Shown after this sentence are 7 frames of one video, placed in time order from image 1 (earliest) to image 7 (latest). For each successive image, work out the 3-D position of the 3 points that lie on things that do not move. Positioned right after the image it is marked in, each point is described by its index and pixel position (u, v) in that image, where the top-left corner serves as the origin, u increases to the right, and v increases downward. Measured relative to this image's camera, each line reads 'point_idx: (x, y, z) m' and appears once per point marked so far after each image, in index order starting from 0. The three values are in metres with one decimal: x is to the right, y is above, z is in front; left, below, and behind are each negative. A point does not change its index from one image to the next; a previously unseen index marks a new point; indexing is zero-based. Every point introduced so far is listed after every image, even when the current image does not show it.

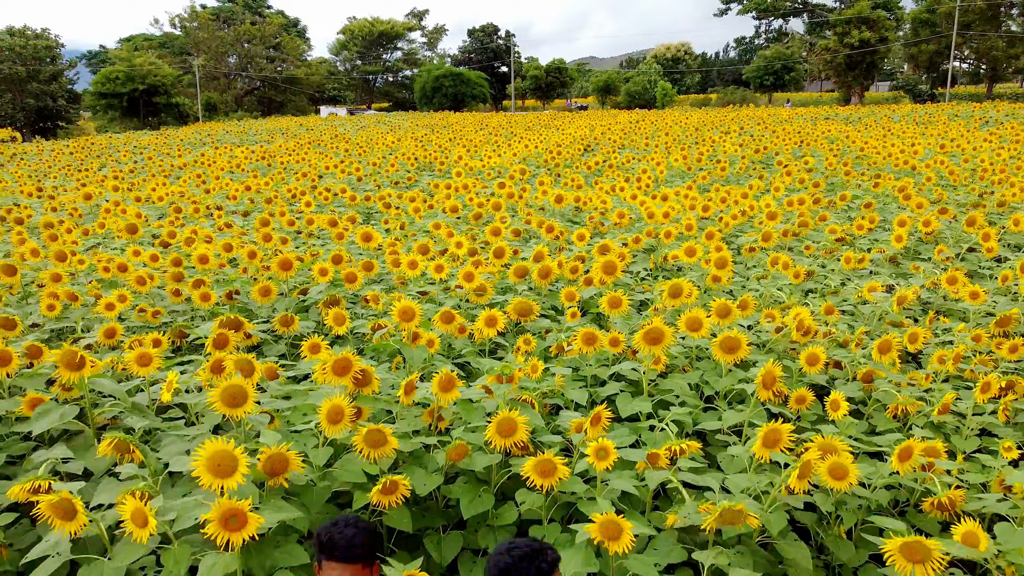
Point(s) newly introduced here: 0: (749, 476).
0: (+0.9, -0.7, +2.0) m
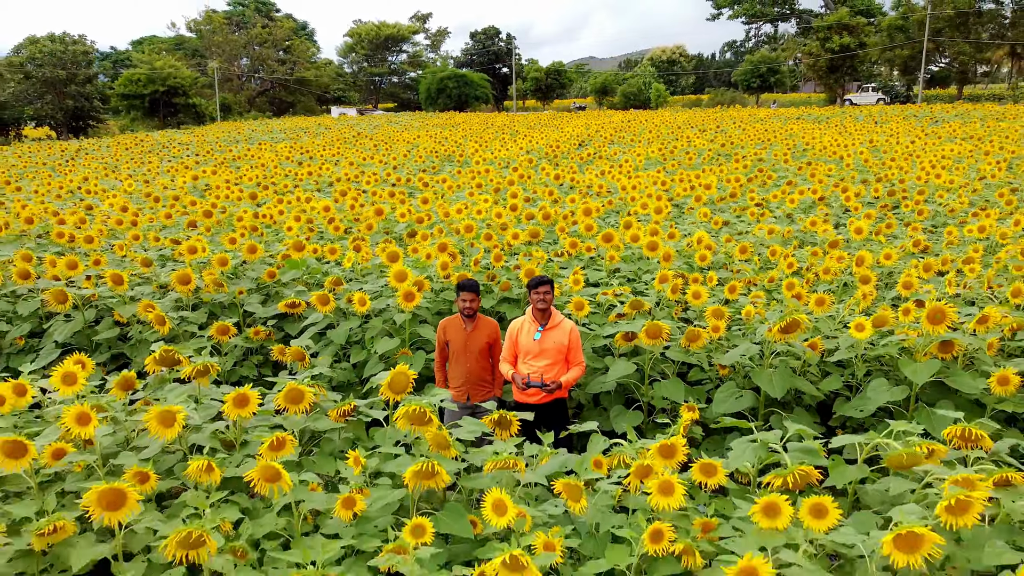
0: (+1.0, -0.1, +4.0) m
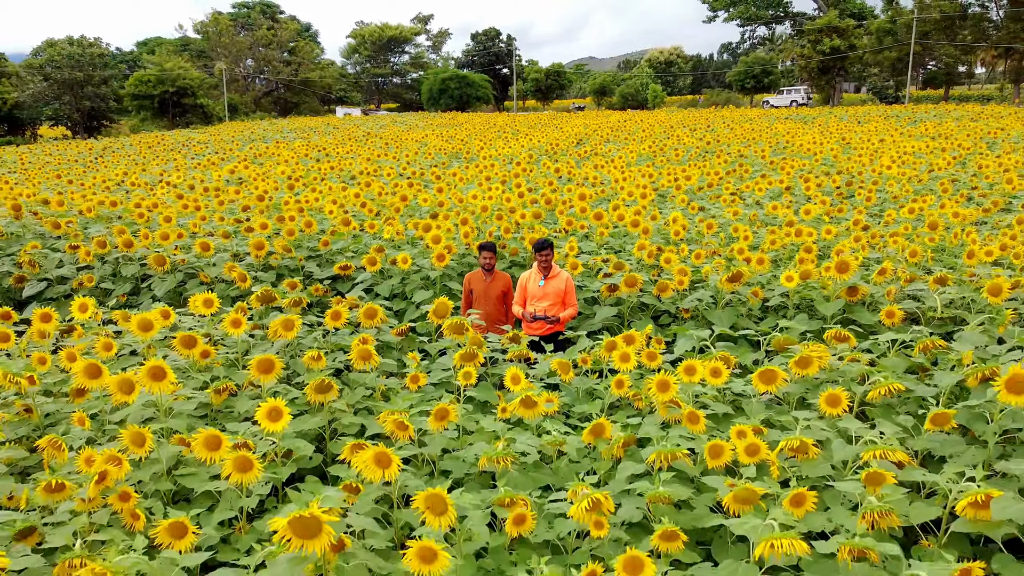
0: (+1.1, +0.2, +5.0) m
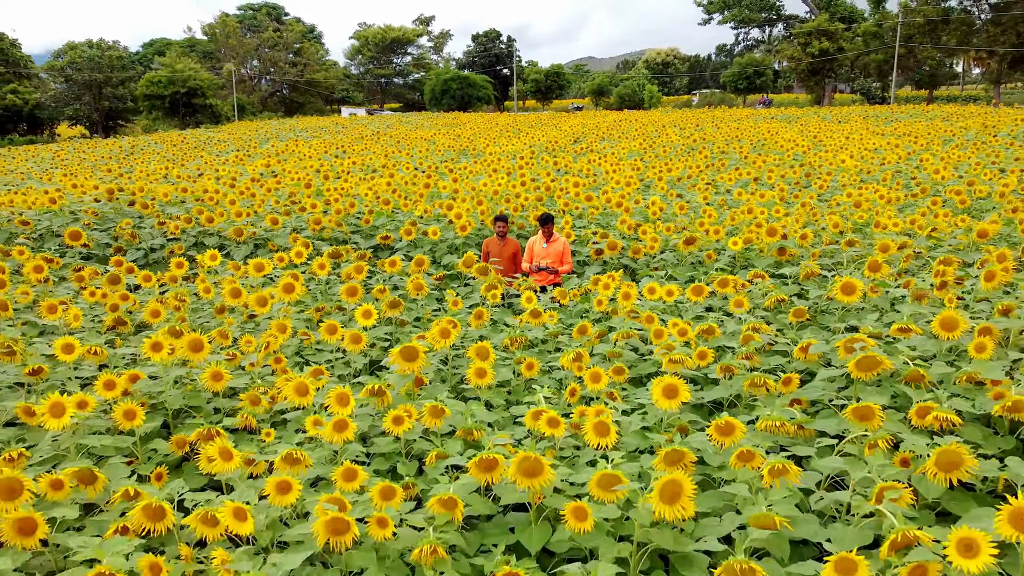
0: (+1.2, +0.6, +6.3) m
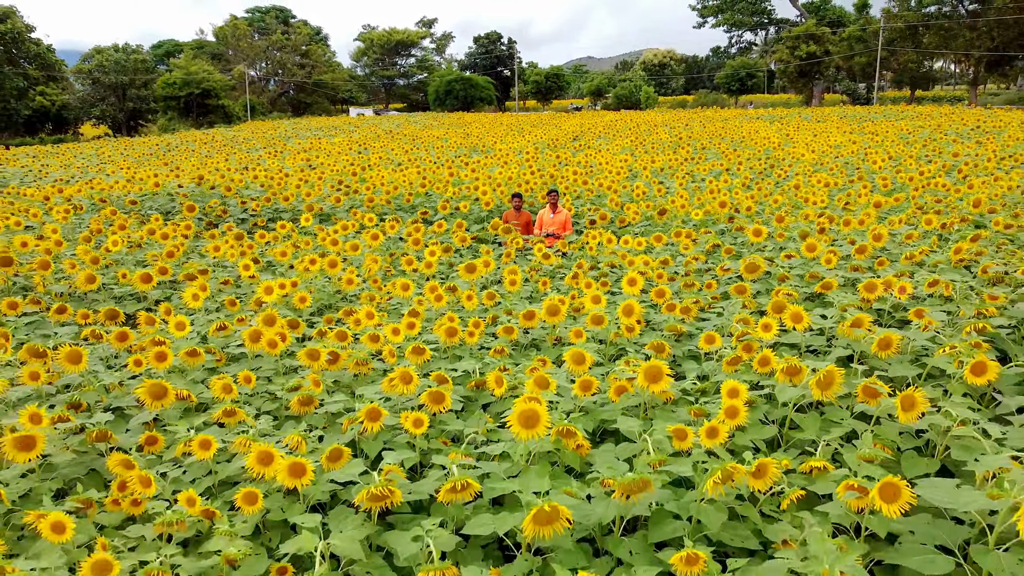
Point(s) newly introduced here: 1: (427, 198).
0: (+1.3, +1.1, +8.0) m
1: (-1.2, +1.3, +8.3) m
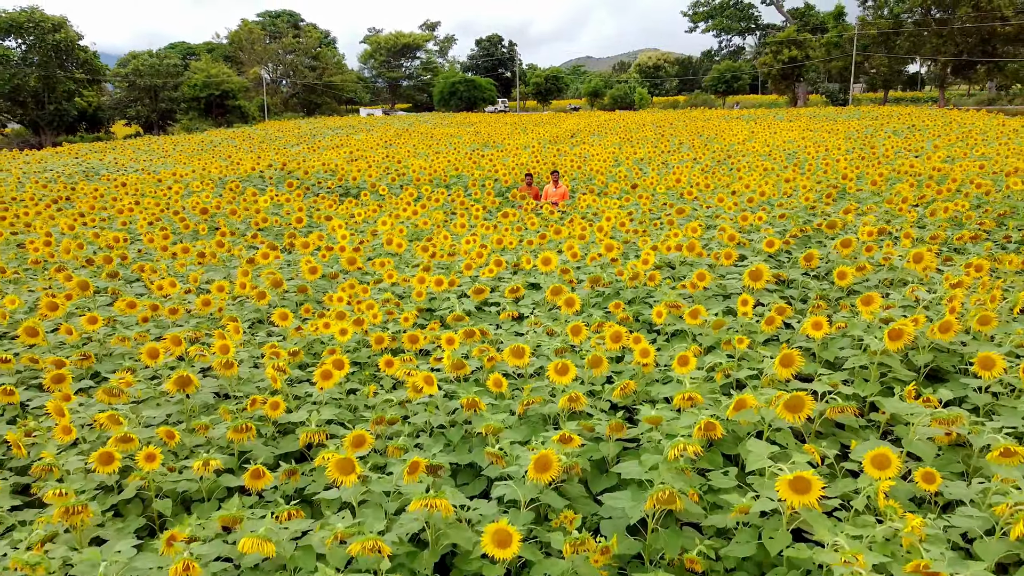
0: (+1.5, +1.9, +10.6) m
1: (-1.0, +2.0, +10.9) m
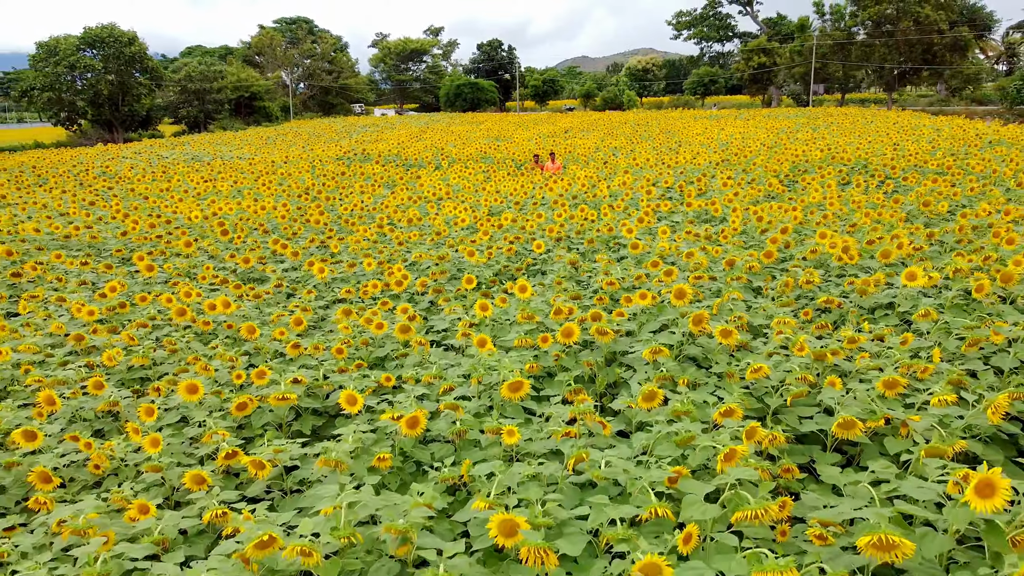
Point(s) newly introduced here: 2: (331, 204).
0: (+1.8, +3.3, +15.5) m
1: (-0.7, +3.5, +15.7) m
2: (-3.1, +1.4, +9.8) m
